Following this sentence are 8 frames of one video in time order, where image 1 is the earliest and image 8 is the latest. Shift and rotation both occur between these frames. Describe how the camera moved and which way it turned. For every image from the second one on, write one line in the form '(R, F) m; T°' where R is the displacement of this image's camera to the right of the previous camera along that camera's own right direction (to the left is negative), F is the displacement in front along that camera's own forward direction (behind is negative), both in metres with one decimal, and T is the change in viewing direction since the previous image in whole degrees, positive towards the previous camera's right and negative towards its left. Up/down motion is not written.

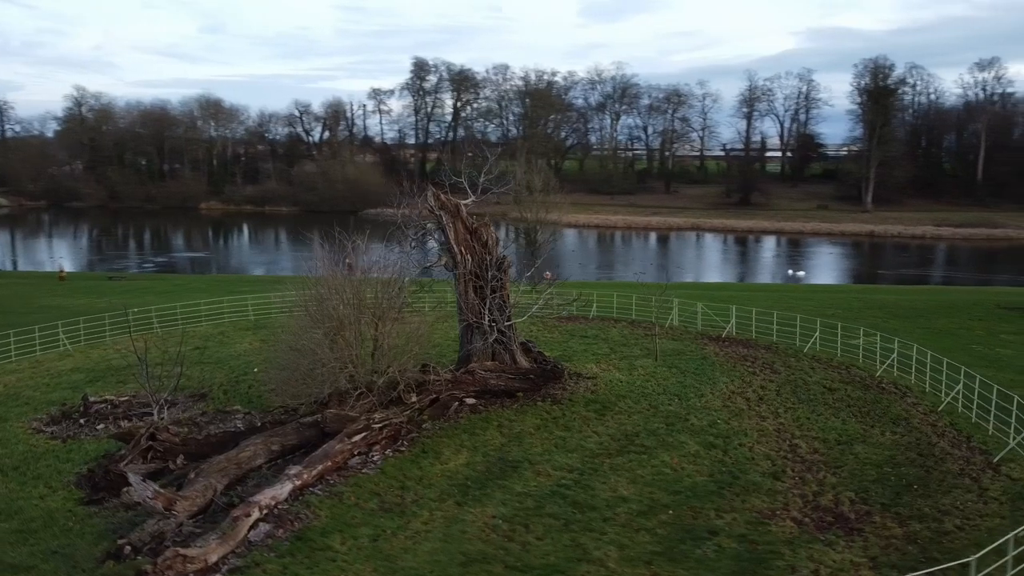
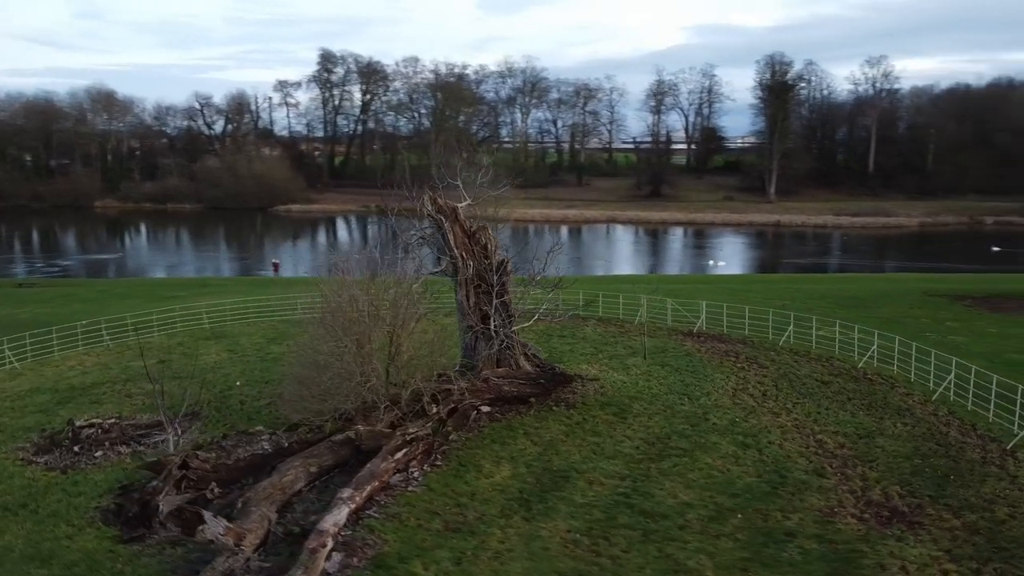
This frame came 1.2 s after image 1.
(-2.6, +0.4) m; +7°
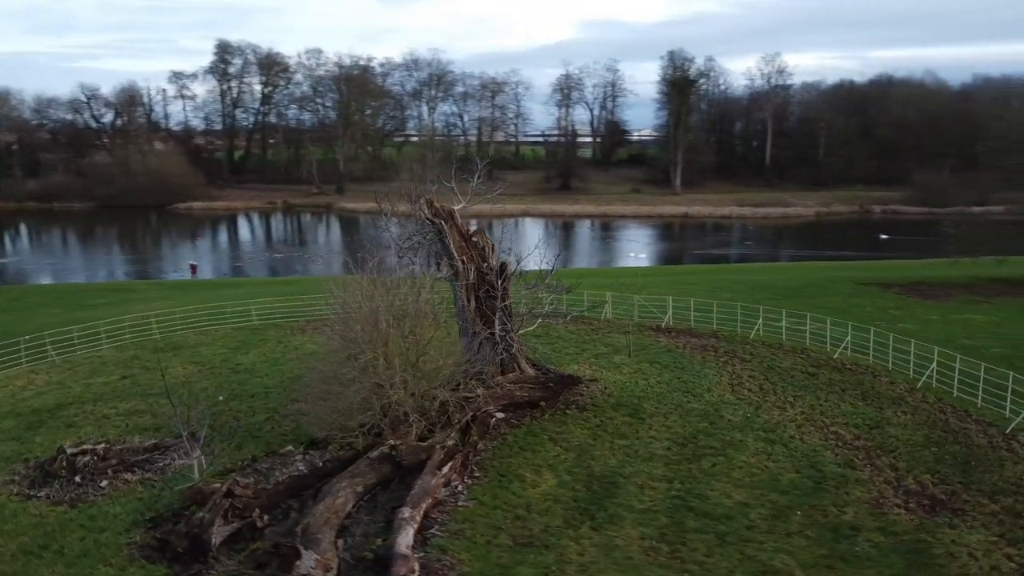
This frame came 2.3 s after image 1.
(-2.7, +0.4) m; +7°
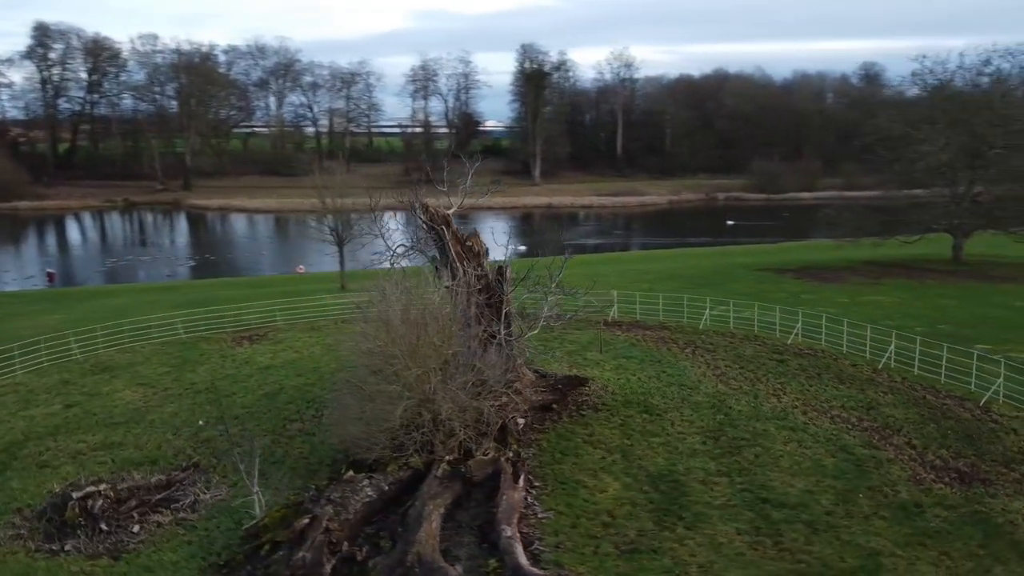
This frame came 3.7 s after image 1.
(-4.1, +0.5) m; +11°
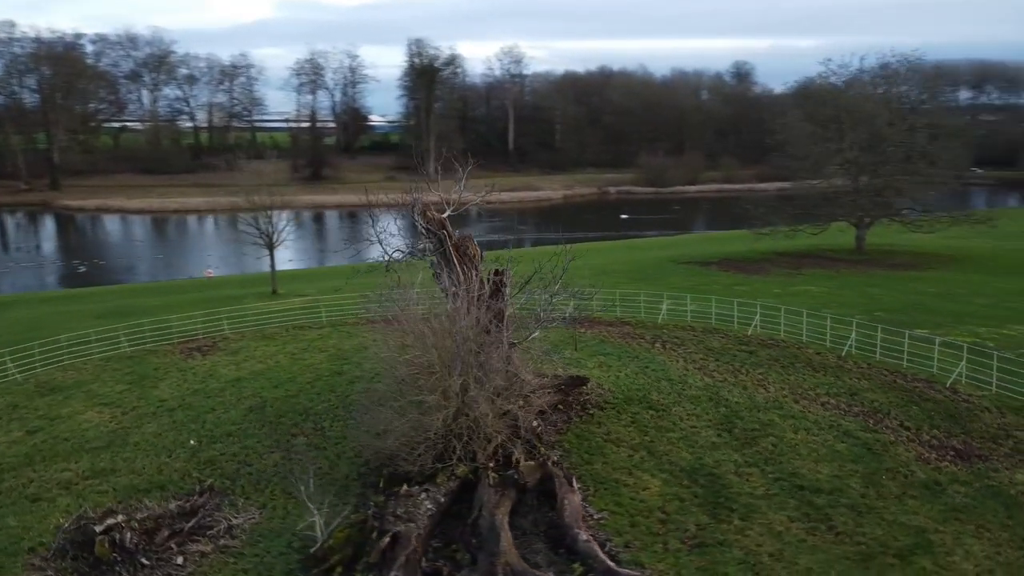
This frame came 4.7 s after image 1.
(-3.1, +0.2) m; +8°
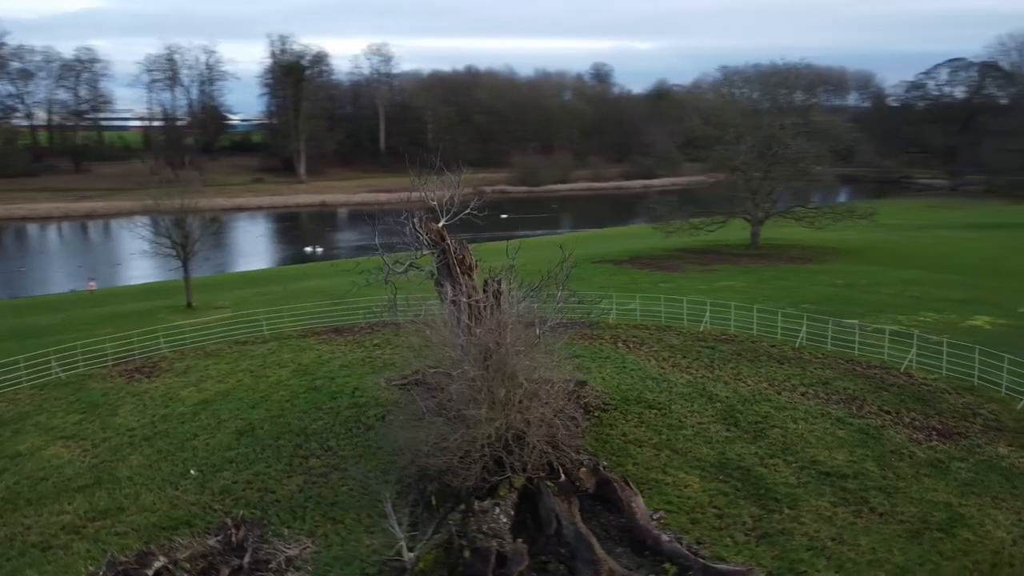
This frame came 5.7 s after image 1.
(-3.6, +0.2) m; +10°
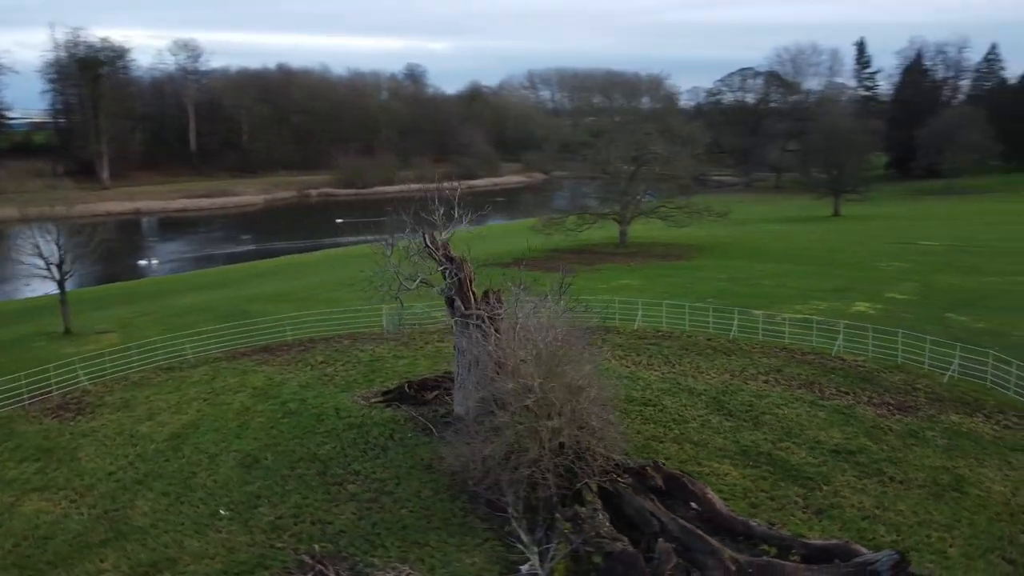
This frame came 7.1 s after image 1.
(-5.2, +0.1) m; +14°
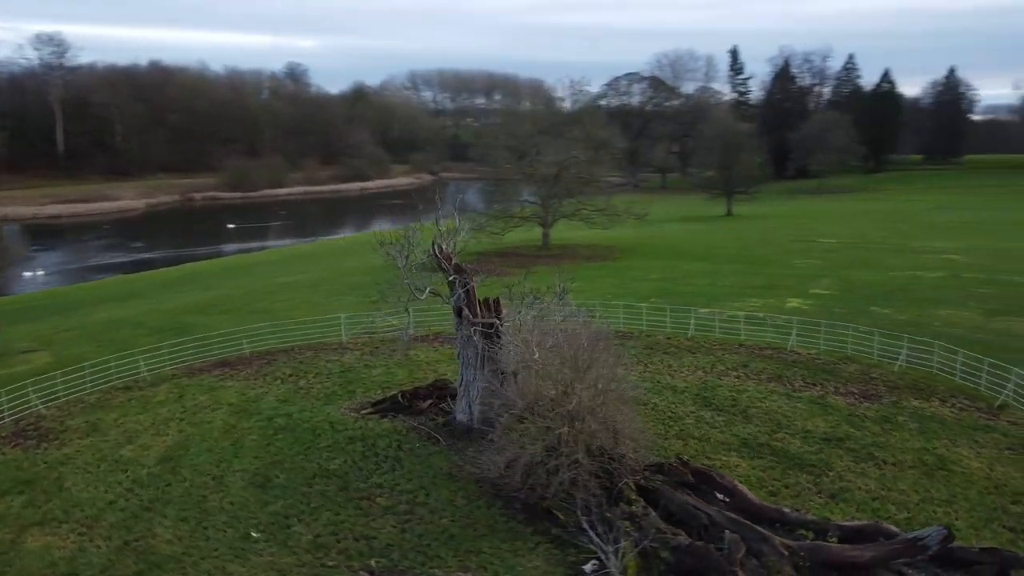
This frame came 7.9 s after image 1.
(-3.3, -0.2) m; +9°
